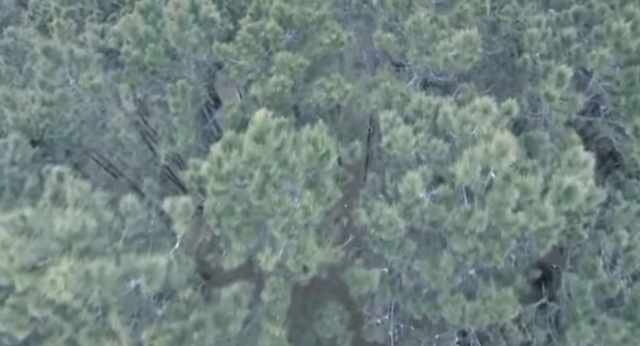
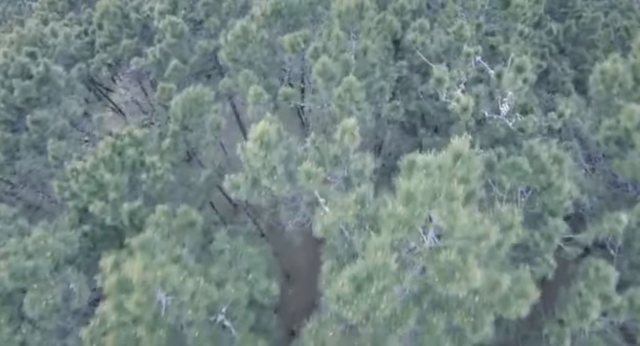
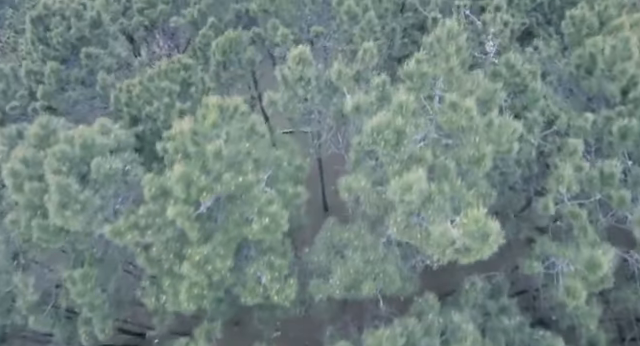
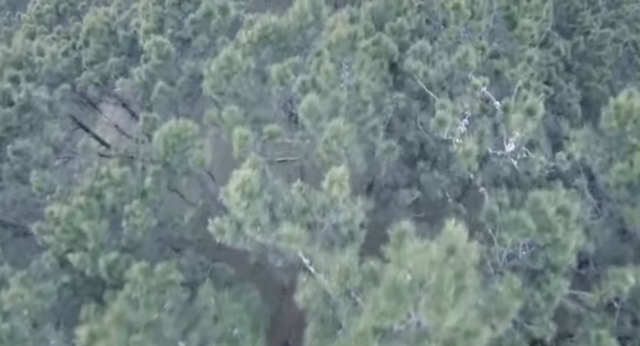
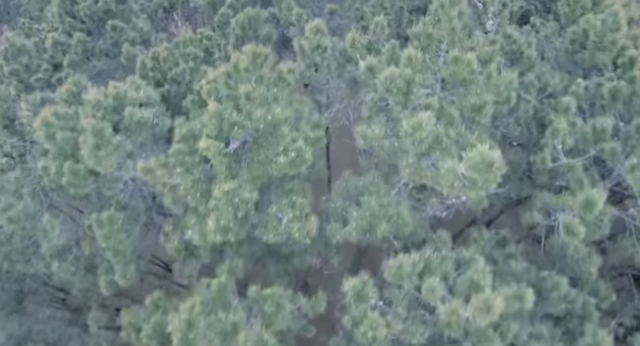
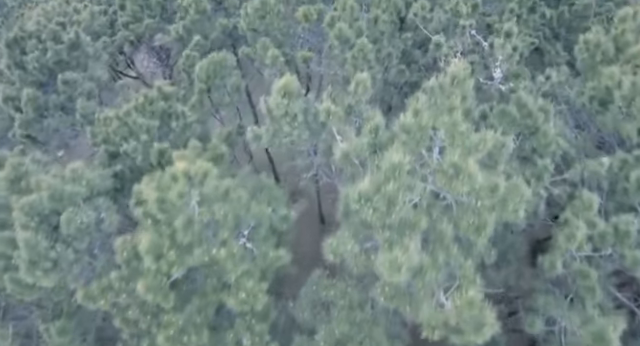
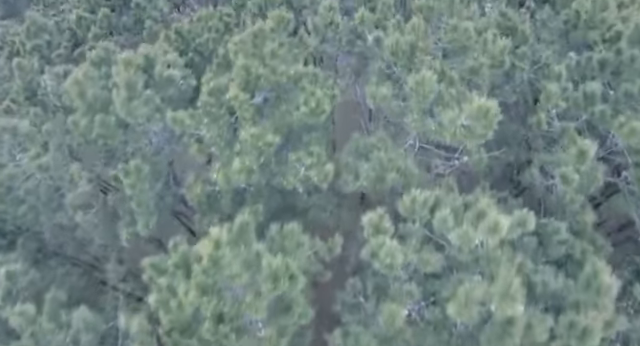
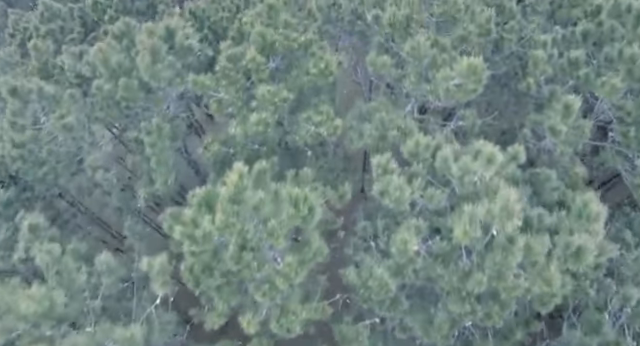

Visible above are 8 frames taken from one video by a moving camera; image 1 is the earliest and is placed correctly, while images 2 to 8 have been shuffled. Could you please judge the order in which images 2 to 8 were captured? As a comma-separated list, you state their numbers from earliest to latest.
8, 7, 5, 3, 6, 2, 4
